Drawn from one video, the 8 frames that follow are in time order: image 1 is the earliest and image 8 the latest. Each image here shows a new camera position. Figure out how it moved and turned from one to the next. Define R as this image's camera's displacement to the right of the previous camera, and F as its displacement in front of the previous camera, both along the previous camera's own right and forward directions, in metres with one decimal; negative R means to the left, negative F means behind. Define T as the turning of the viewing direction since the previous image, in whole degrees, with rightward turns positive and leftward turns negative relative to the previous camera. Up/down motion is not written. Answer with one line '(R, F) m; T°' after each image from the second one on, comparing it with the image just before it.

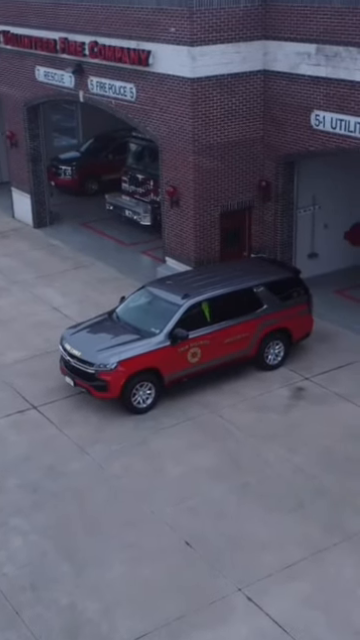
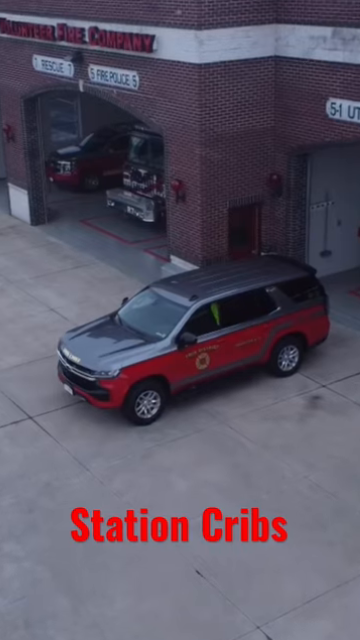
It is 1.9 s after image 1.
(-0.1, +1.1) m; 0°
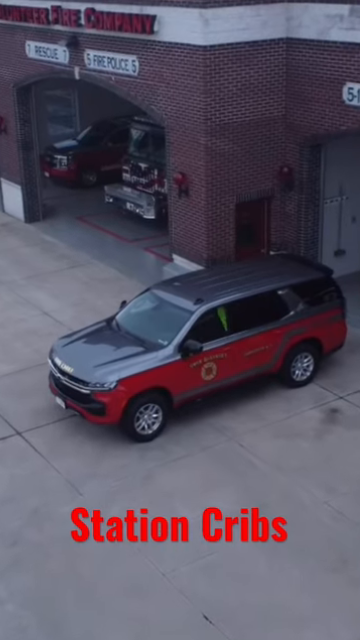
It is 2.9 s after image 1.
(-0.1, +1.4) m; 0°
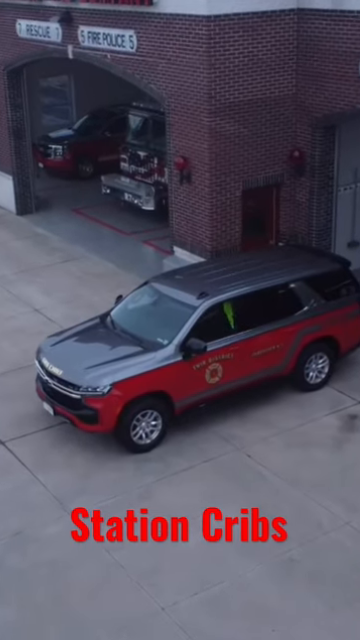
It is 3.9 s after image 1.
(0.0, +1.3) m; 0°
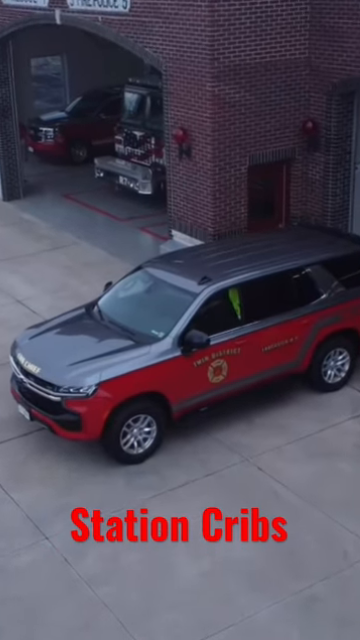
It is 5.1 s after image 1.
(0.0, +1.7) m; 0°
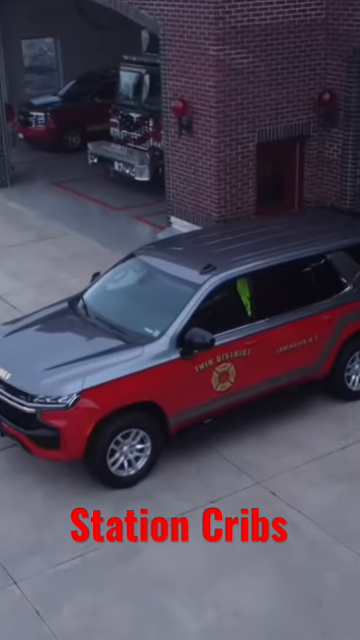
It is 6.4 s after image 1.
(0.0, +1.6) m; 0°
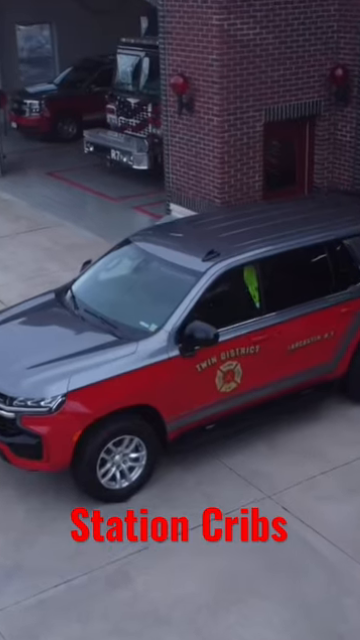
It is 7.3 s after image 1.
(0.0, +0.9) m; 0°
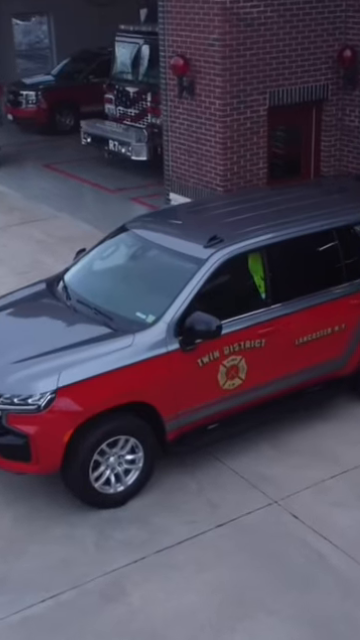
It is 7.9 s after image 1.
(0.0, +0.5) m; 0°
